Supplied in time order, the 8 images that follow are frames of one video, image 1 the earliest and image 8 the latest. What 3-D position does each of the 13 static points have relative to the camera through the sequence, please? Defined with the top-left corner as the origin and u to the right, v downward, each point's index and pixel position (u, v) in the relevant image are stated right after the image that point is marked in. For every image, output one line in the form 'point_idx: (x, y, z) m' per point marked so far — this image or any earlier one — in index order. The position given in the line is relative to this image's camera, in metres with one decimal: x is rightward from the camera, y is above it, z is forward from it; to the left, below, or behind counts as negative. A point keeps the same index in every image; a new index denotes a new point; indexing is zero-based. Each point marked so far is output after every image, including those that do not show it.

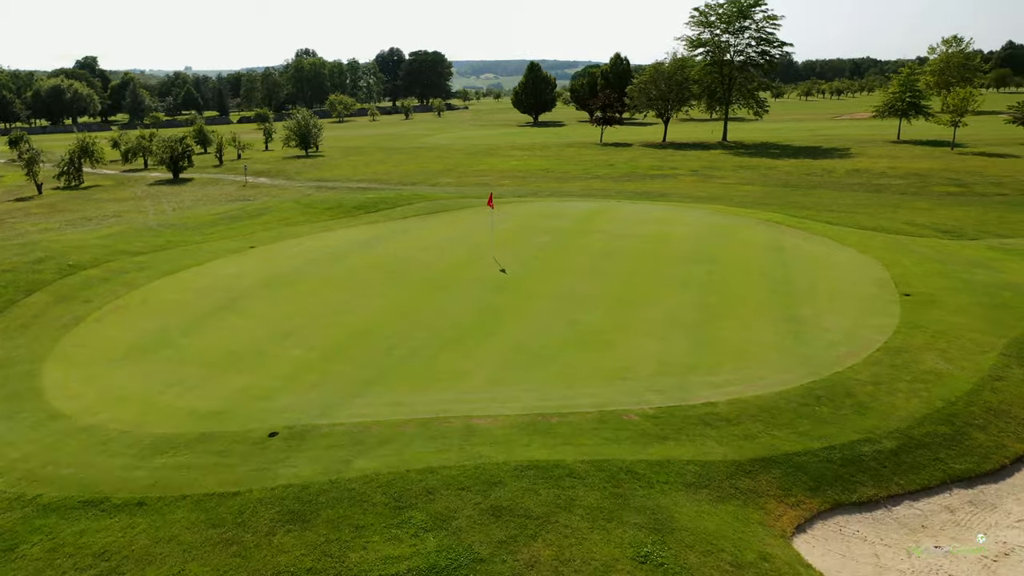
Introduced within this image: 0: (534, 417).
0: (+0.3, -1.5, +9.5) m
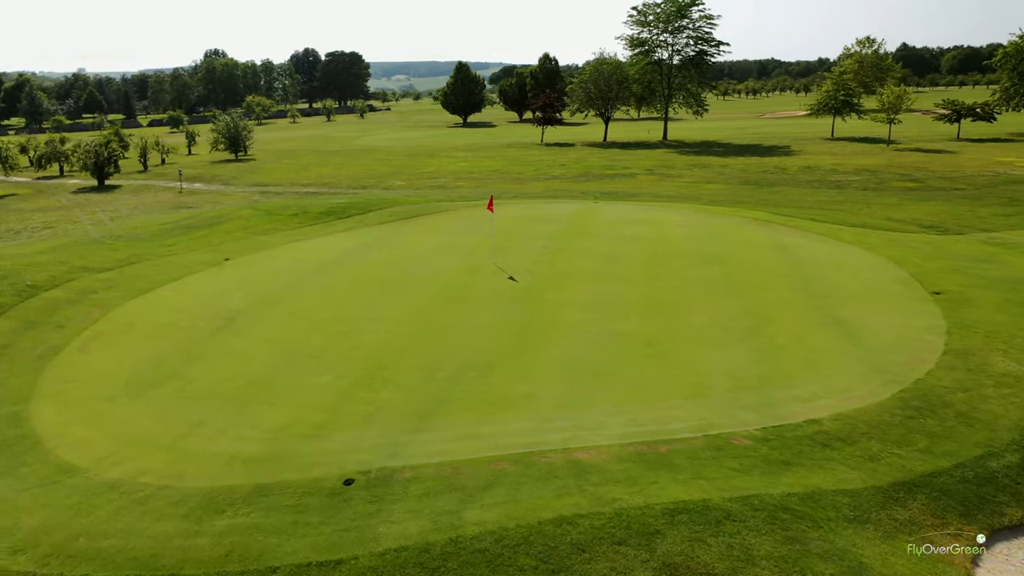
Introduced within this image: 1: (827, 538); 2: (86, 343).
0: (+1.3, -1.6, +8.4) m
1: (+2.5, -2.0, +6.7) m
2: (-6.3, -0.8, +12.3) m
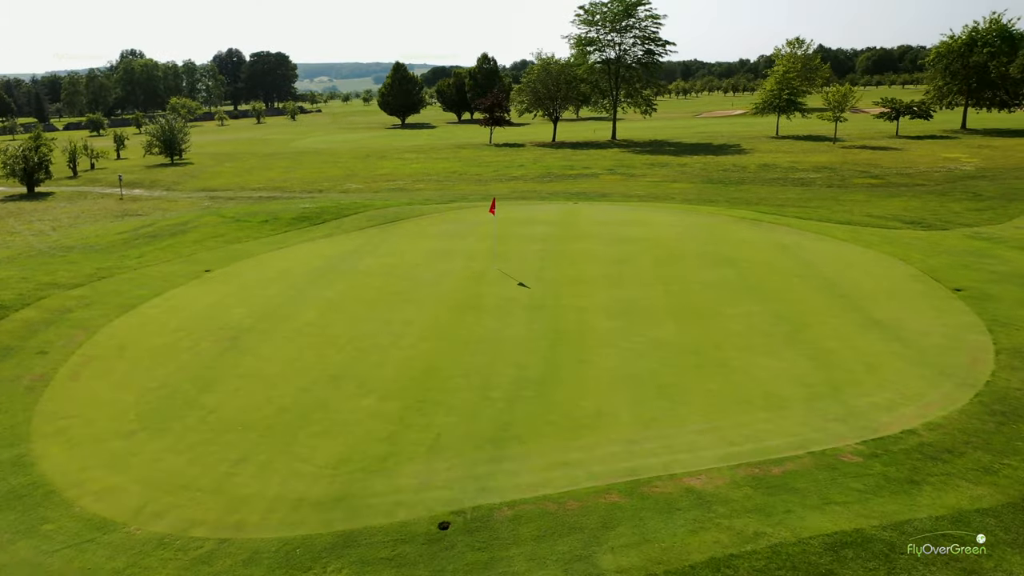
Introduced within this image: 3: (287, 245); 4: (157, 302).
0: (+2.2, -1.7, +7.7) m
1: (+3.6, -2.1, +6.1) m
2: (-5.7, -1.1, +10.9) m
3: (-5.2, +1.0, +19.2) m
4: (-6.0, -0.2, +14.0) m
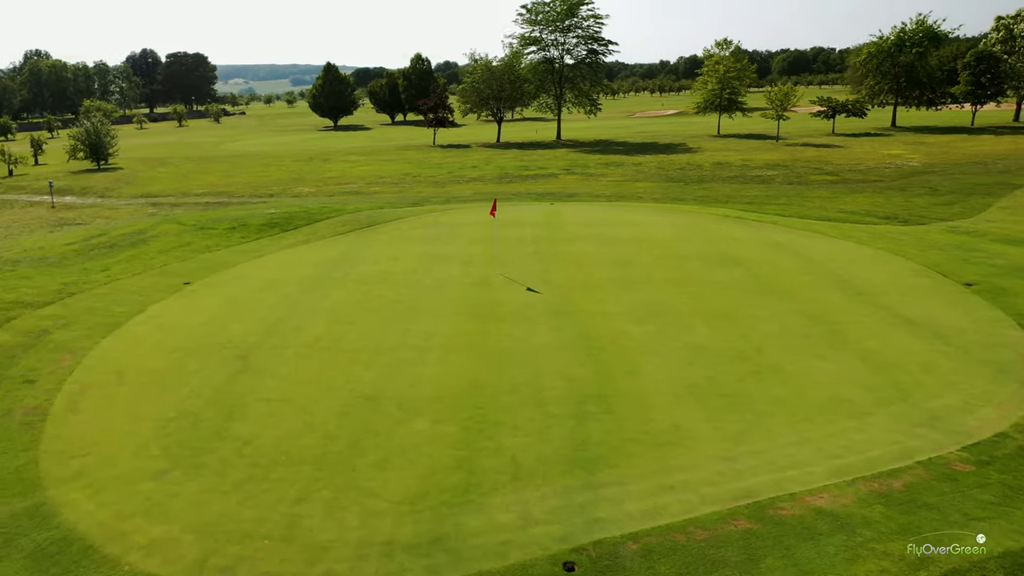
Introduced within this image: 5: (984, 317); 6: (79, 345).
0: (+3.1, -1.7, +7.2) m
1: (+4.7, -2.0, +5.7) m
2: (-5.1, -1.3, +9.7) m
3: (-5.4, +0.8, +17.9) m
4: (-5.7, -0.5, +12.7) m
5: (+7.4, -0.4, +13.0) m
6: (-6.0, -0.8, +11.4) m
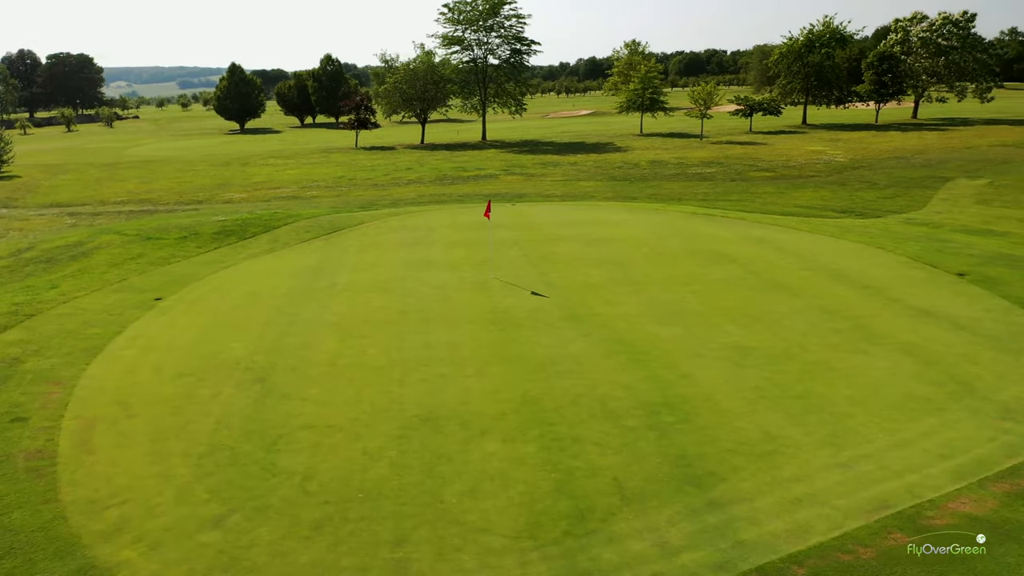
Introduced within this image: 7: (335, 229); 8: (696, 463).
0: (+4.1, -1.7, +7.0) m
1: (+5.8, -1.9, +5.6) m
2: (-4.4, -1.5, +8.4) m
3: (-5.7, +0.5, +16.6) m
4: (-5.3, -0.7, +11.4) m
5: (+7.7, -0.3, +13.2) m
6: (-5.5, -1.0, +10.1) m
7: (-4.2, +1.4, +19.7) m
8: (+1.7, -1.6, +7.6) m
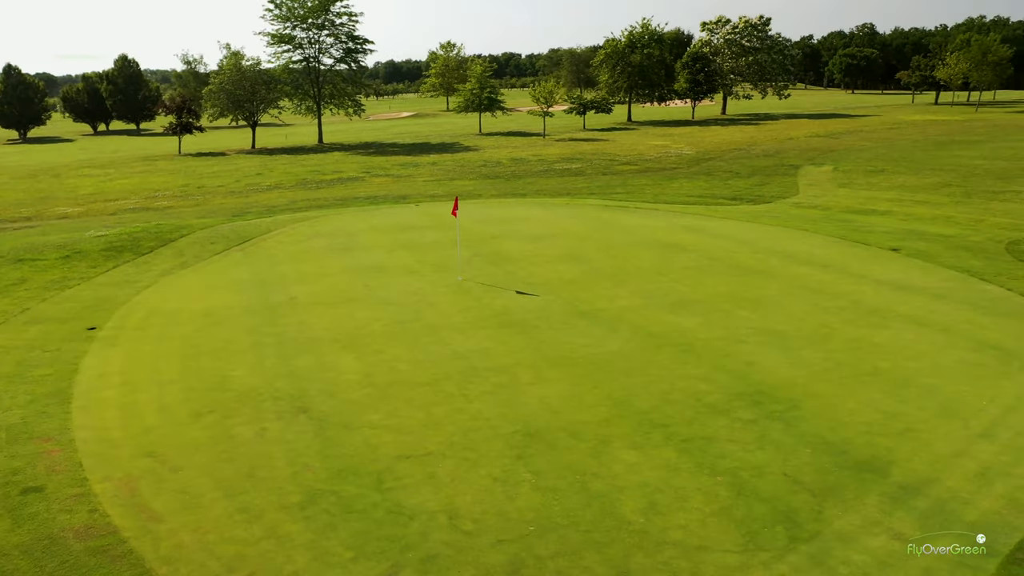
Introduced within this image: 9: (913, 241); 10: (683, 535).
0: (+5.5, -1.3, +7.3) m
1: (+7.5, -1.5, +6.4) m
2: (-3.1, -1.7, +6.7) m
3: (-6.4, +0.1, +14.3) m
4: (-4.7, -1.1, +9.3) m
5: (+7.4, +0.2, +14.1) m
6: (-4.6, -1.4, +8.0) m
7: (-5.8, +1.1, +17.7) m
8: (+3.0, -1.4, +7.4) m
9: (+8.3, +1.0, +17.1) m
10: (+1.3, -1.9, +6.1) m
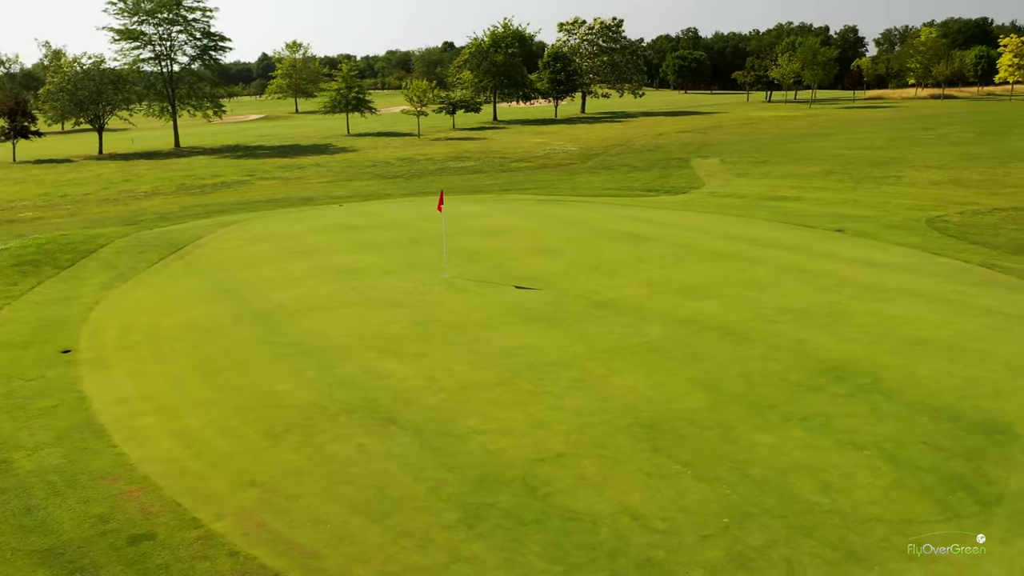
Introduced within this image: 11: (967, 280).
0: (+6.6, -0.9, +8.0) m
1: (+8.7, -0.9, +7.5) m
2: (-1.7, -1.8, +5.8) m
3: (-6.5, -0.2, +12.6) m
4: (-3.9, -1.2, +8.0) m
5: (+7.1, +0.7, +15.1) m
6: (-3.5, -1.5, +6.8) m
7: (-6.6, +0.8, +16.0) m
8: (+4.1, -1.2, +7.6) m
9: (+7.3, +1.5, +18.1) m
10: (+2.7, -1.6, +6.0) m
11: (+7.1, +0.1, +12.9) m
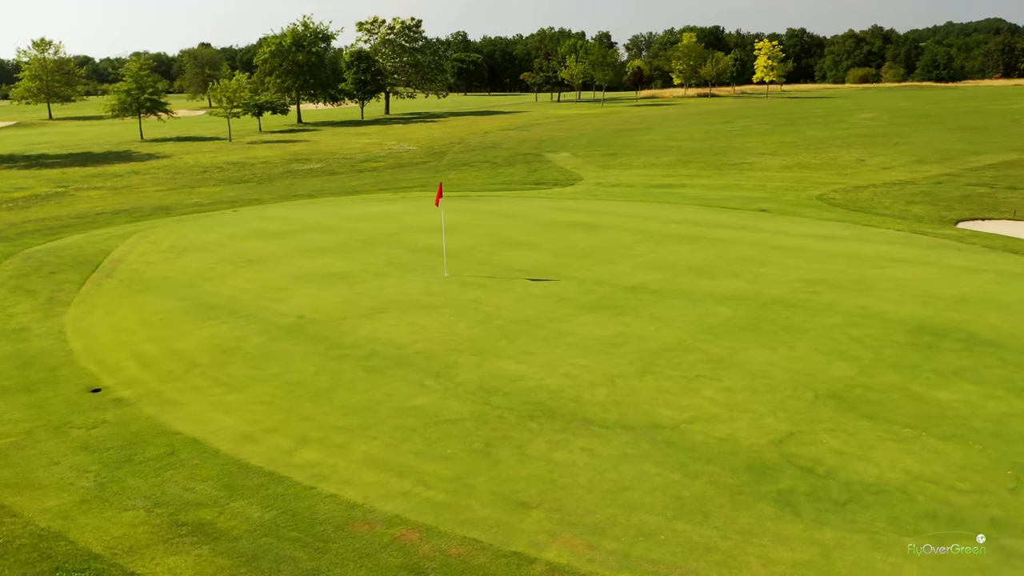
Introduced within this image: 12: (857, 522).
0: (+8.0, -0.3, +9.4) m
1: (+10.2, -0.1, +9.5) m
2: (+0.7, -1.7, +5.1) m
3: (-5.9, -0.5, +10.3) m
4: (-2.1, -1.3, +6.6) m
5: (+6.4, +1.2, +16.4) m
6: (-1.3, -1.5, +5.5) m
7: (-7.0, +0.4, +13.6) m
8: (+5.7, -0.7, +8.4) m
9: (+5.8, +2.0, +19.3) m
10: (+4.8, -1.2, +6.5) m
11: (+7.1, +0.7, +14.3) m
12: (+2.3, -1.6, +5.5) m
